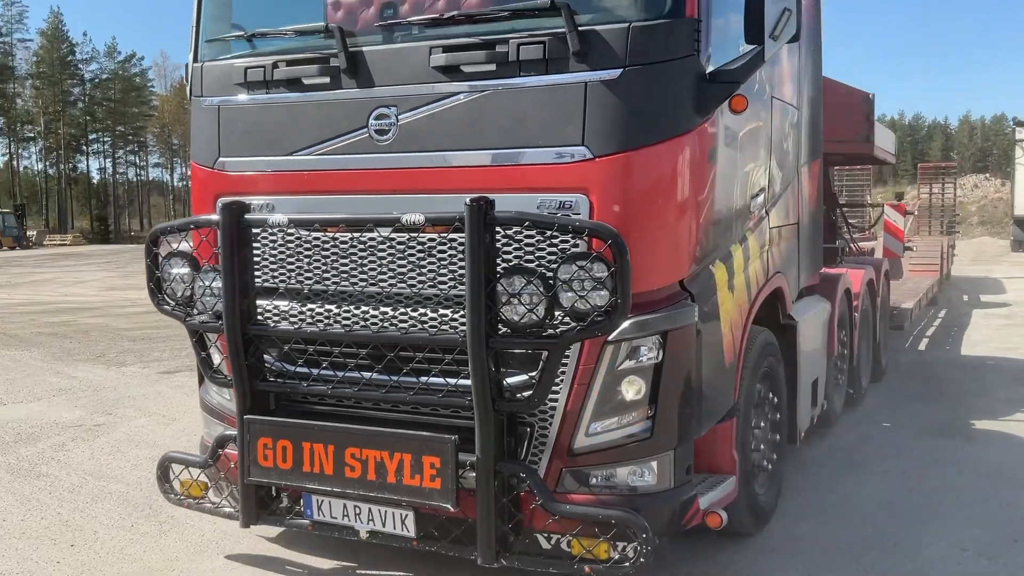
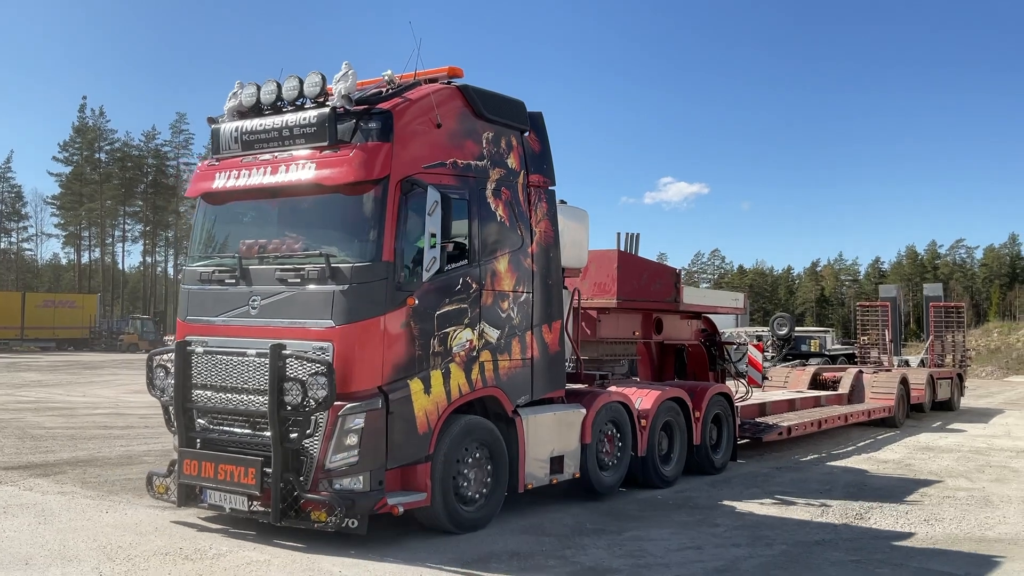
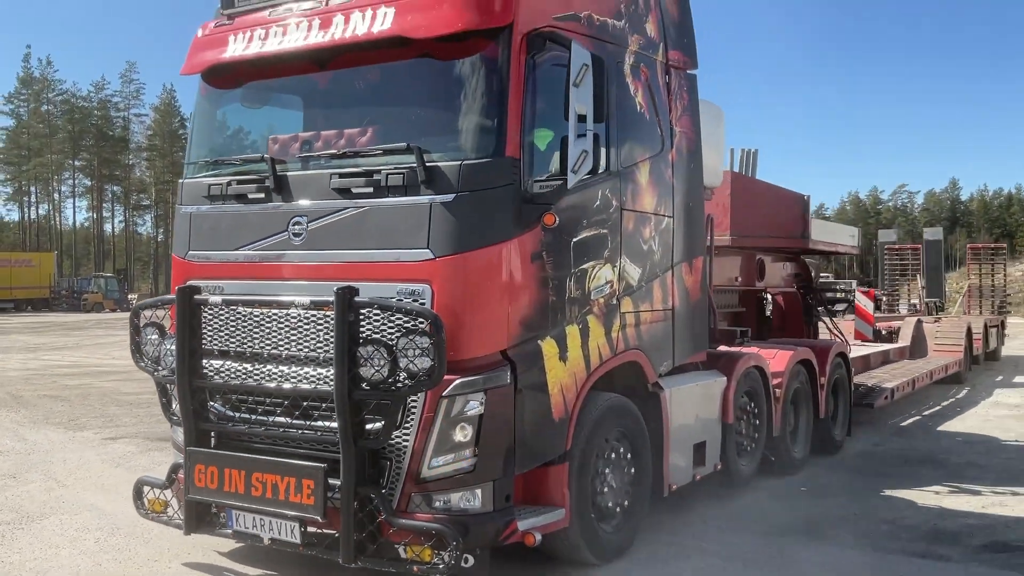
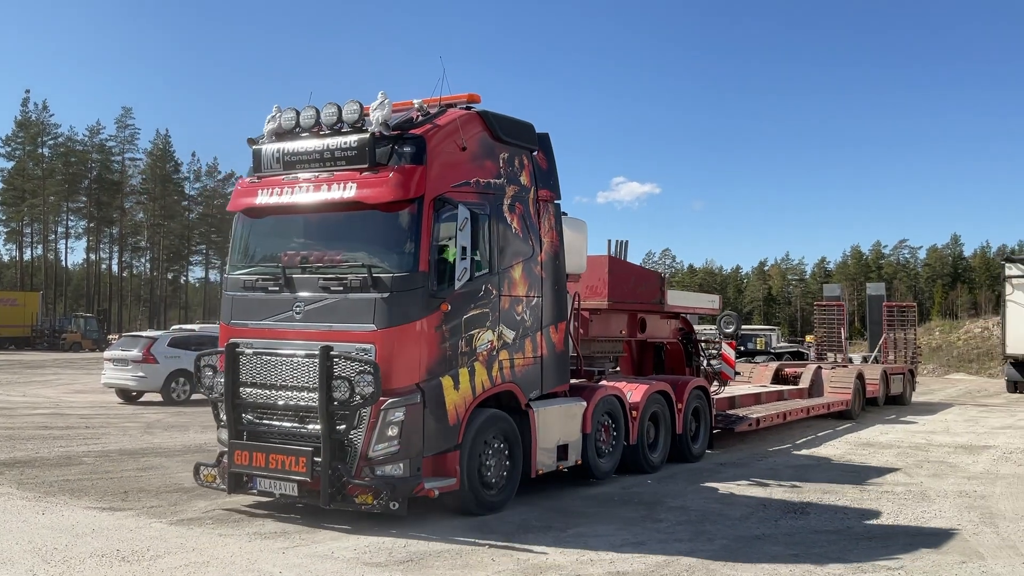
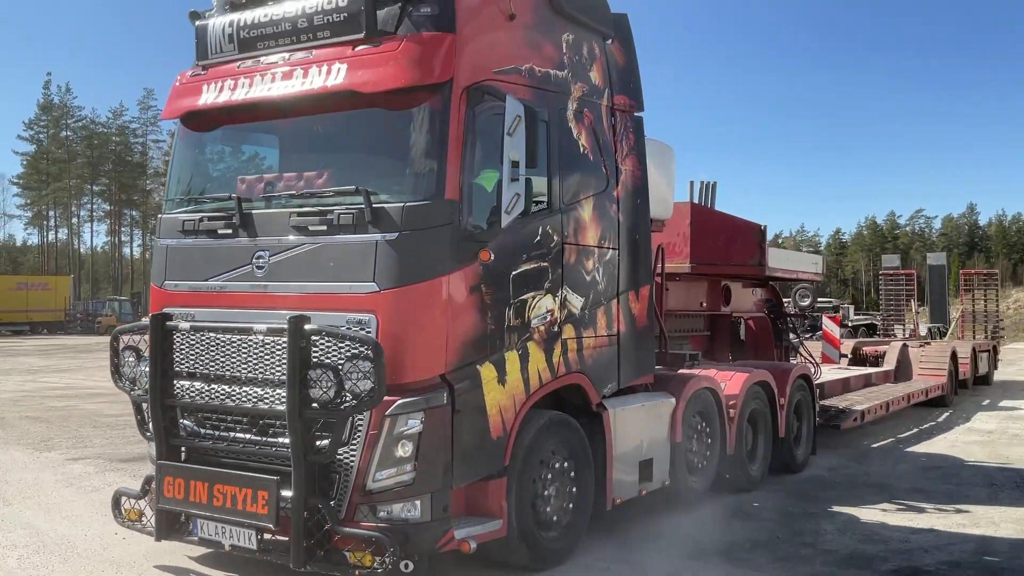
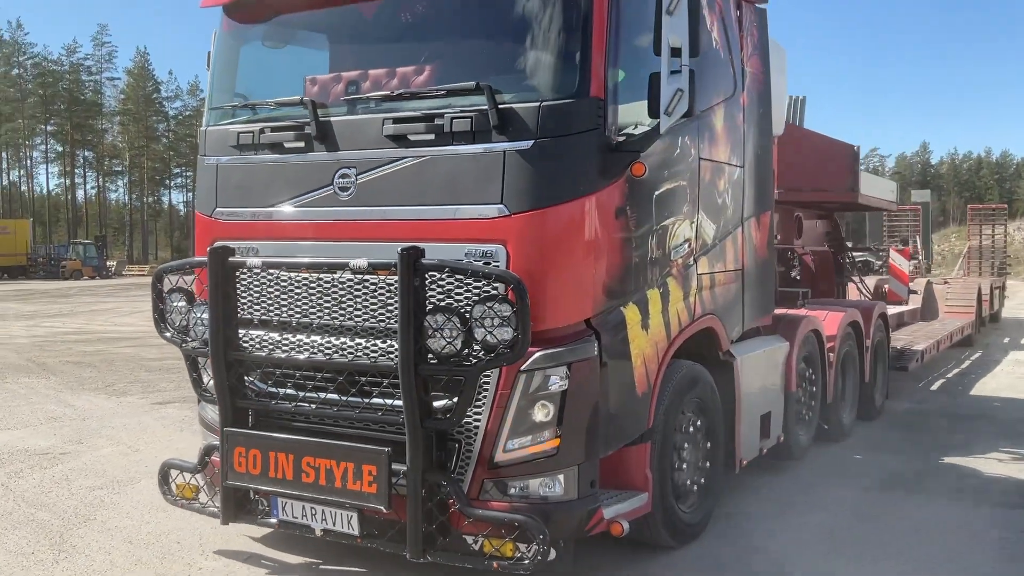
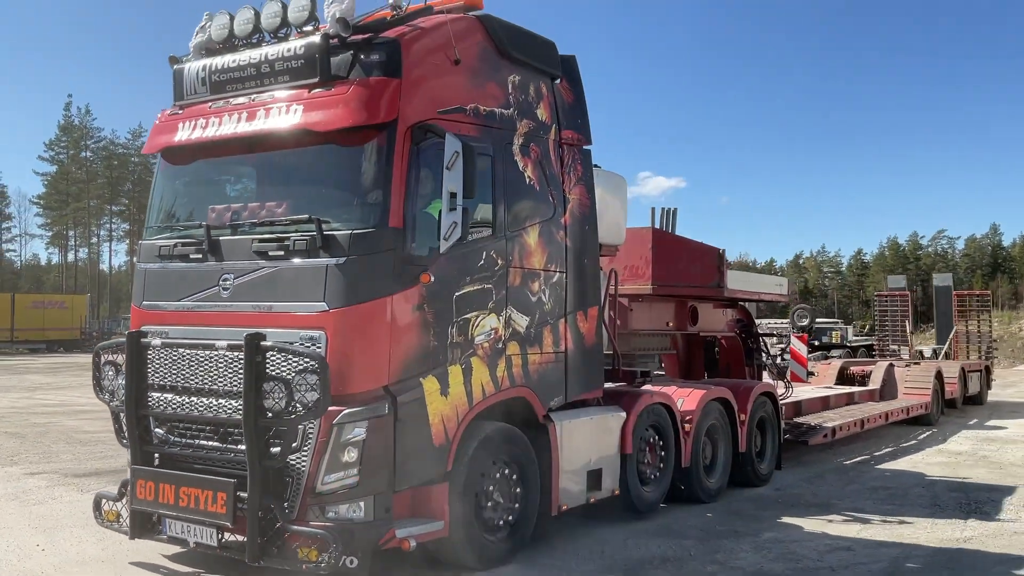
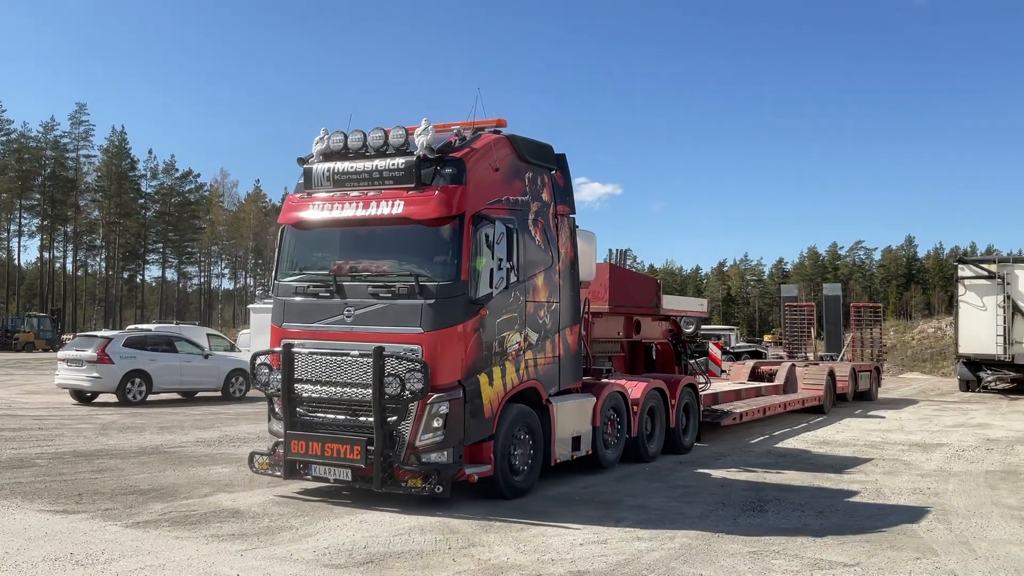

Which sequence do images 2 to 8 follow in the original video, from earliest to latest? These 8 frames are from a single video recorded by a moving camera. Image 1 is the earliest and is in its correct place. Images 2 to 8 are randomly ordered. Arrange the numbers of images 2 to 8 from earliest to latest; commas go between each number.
6, 3, 5, 7, 2, 4, 8
